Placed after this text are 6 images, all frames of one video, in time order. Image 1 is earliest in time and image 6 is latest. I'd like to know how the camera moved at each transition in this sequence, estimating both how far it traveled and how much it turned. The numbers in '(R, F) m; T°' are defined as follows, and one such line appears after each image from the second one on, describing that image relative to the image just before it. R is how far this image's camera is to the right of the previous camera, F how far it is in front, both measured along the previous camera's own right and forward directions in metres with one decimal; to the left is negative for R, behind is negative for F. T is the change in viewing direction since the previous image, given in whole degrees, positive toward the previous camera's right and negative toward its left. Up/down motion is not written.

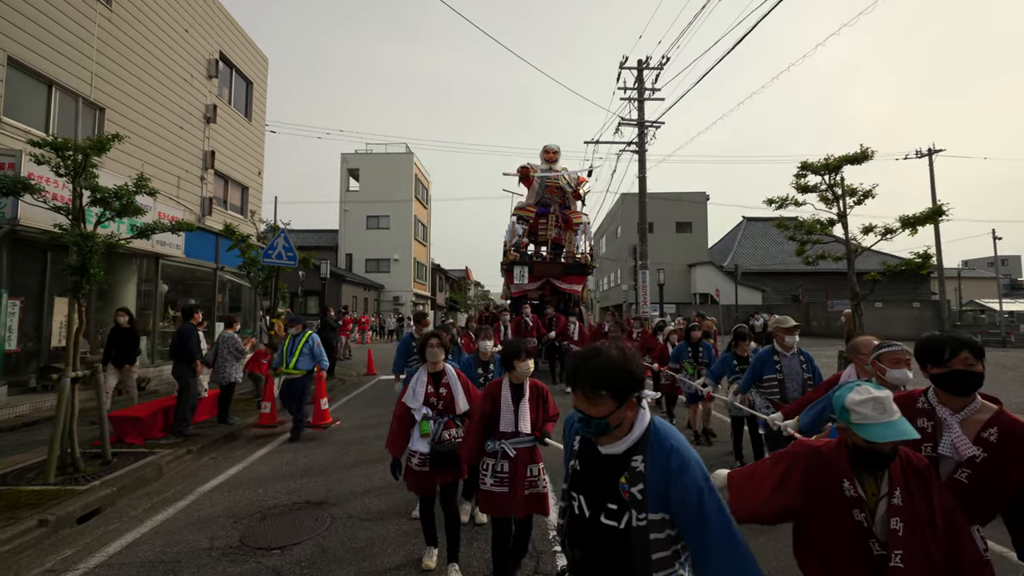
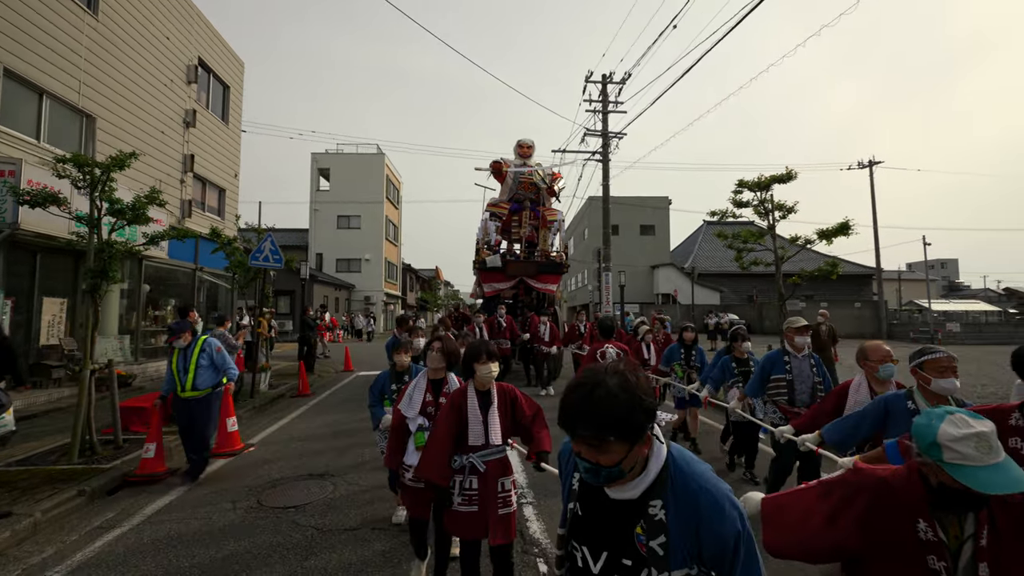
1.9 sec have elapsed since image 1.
(-0.1, -0.9) m; +4°
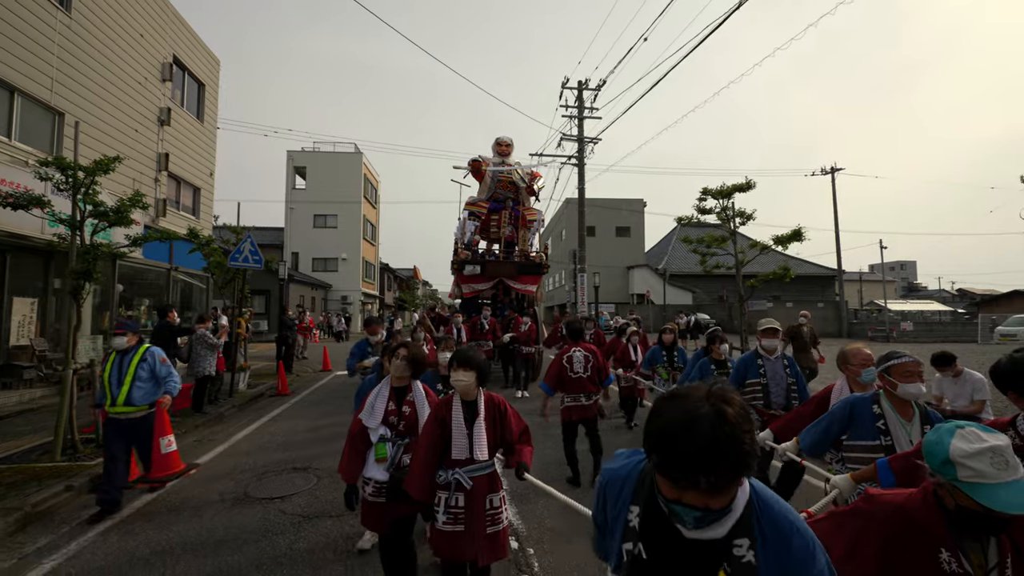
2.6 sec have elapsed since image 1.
(0.0, -0.4) m; +3°
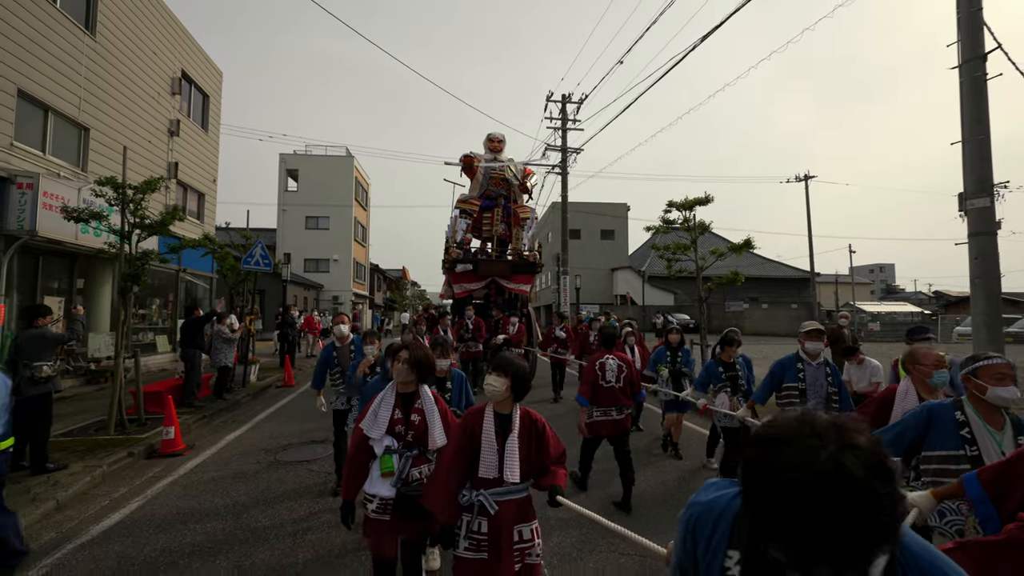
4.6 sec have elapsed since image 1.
(+0.1, -1.1) m; +1°
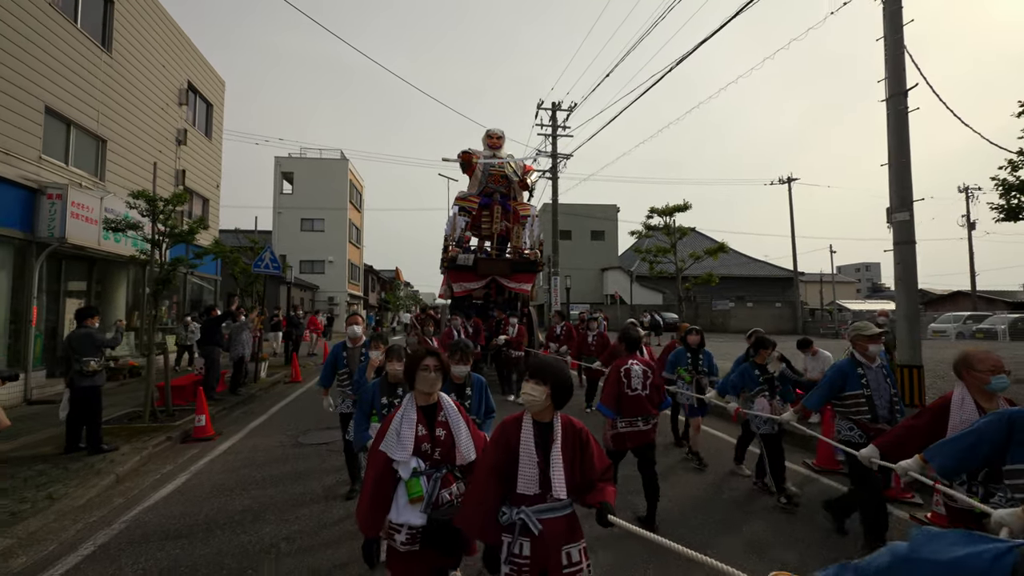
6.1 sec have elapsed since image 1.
(0.0, -0.8) m; +1°
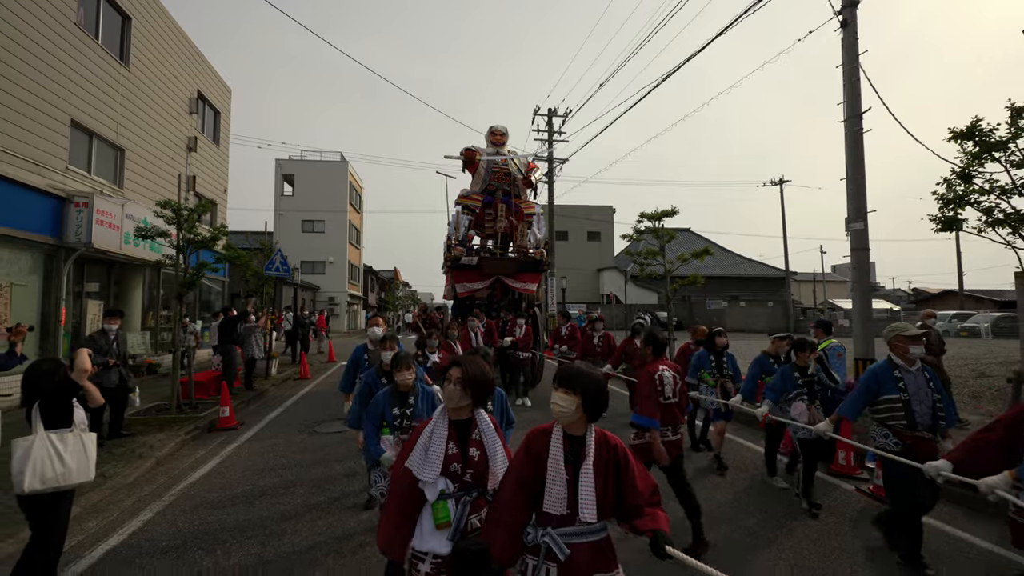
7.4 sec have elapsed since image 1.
(0.0, -0.7) m; 0°
